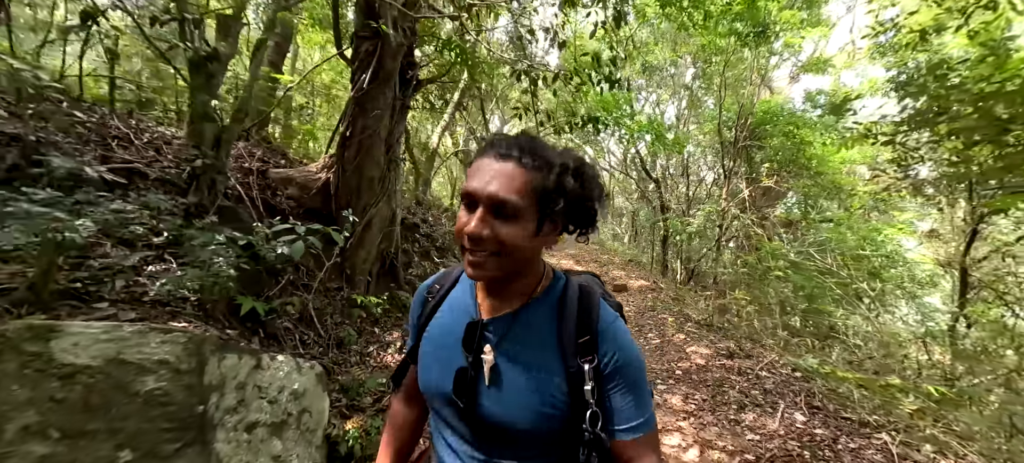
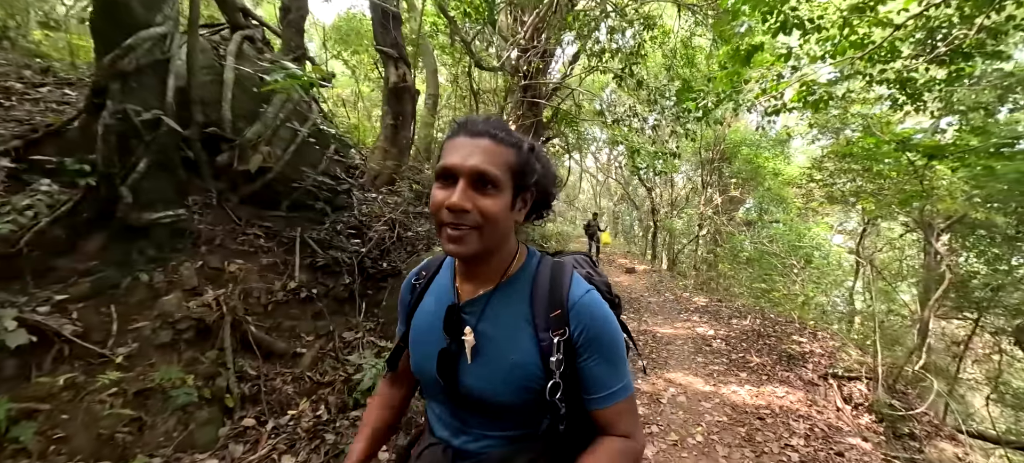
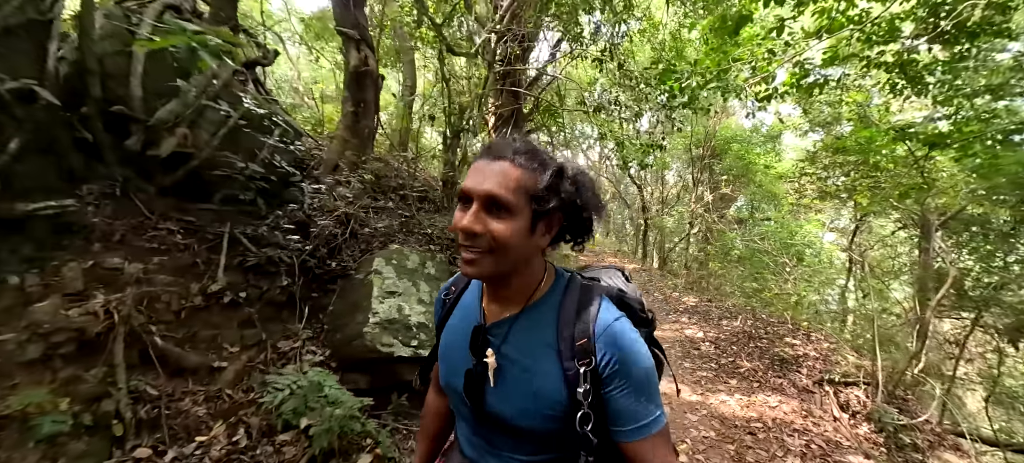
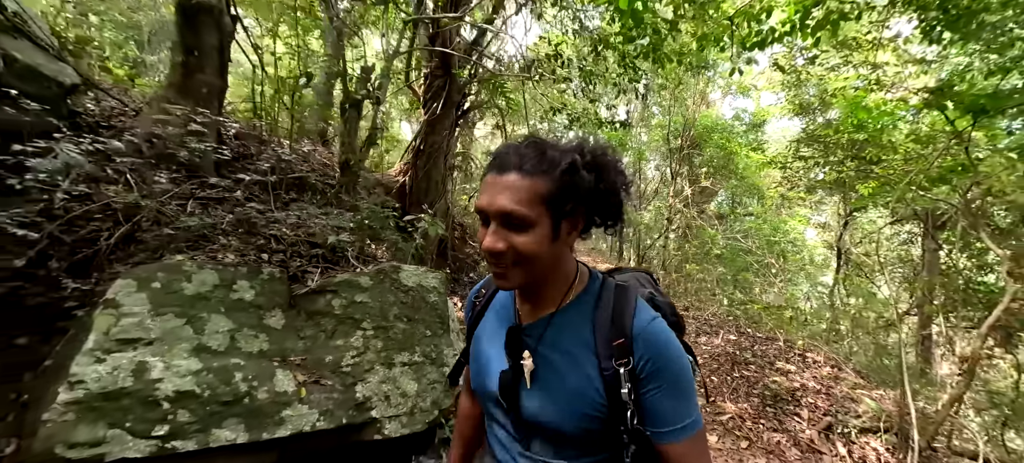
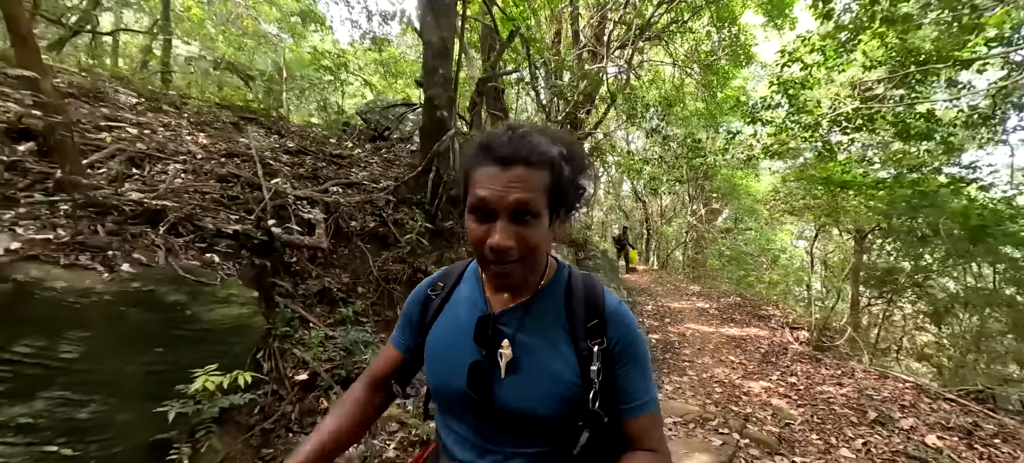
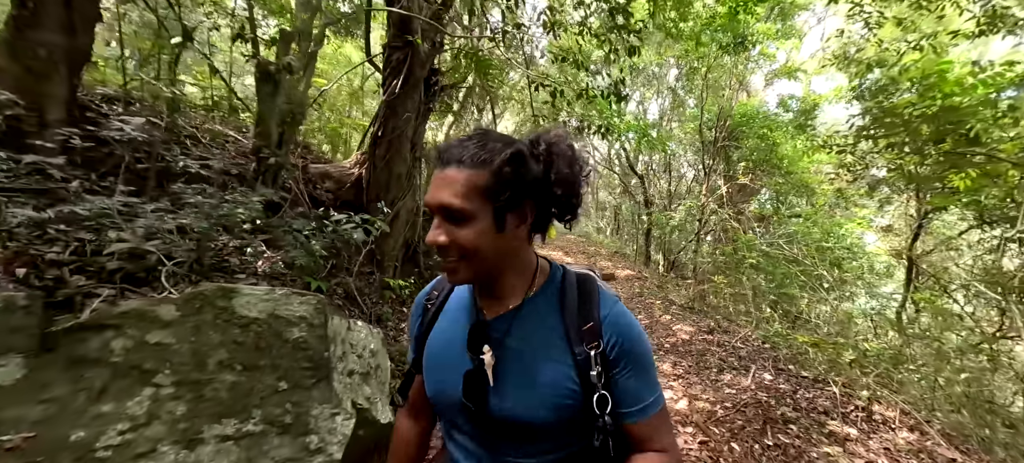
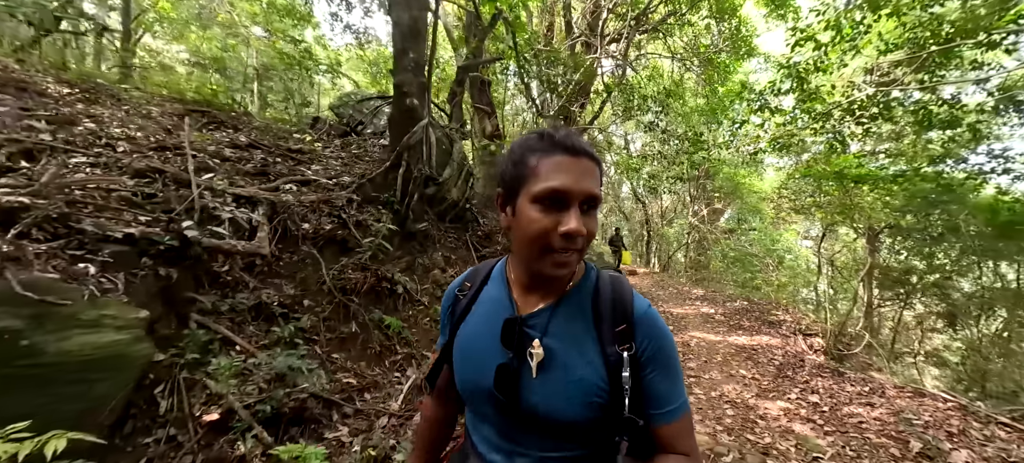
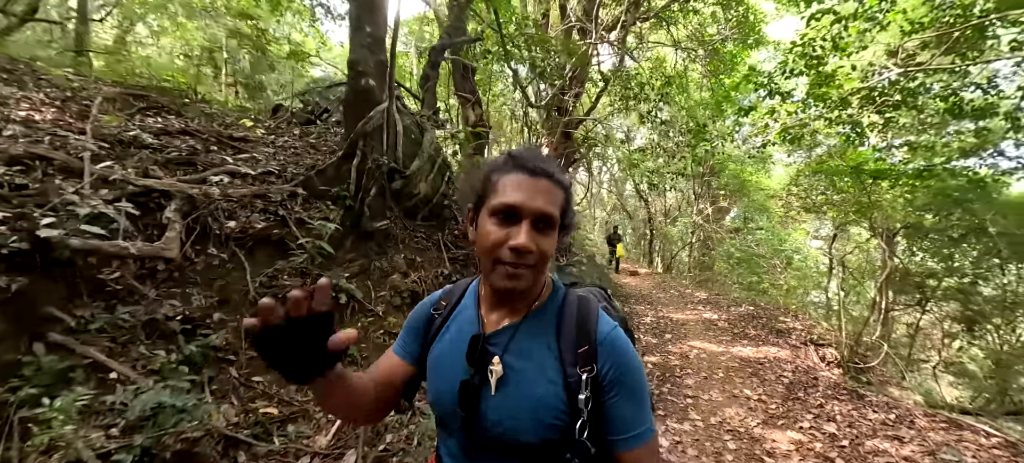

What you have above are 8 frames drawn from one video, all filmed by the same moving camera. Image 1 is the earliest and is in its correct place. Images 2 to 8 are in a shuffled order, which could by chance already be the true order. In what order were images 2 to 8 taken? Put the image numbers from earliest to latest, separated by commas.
6, 4, 3, 2, 8, 7, 5
